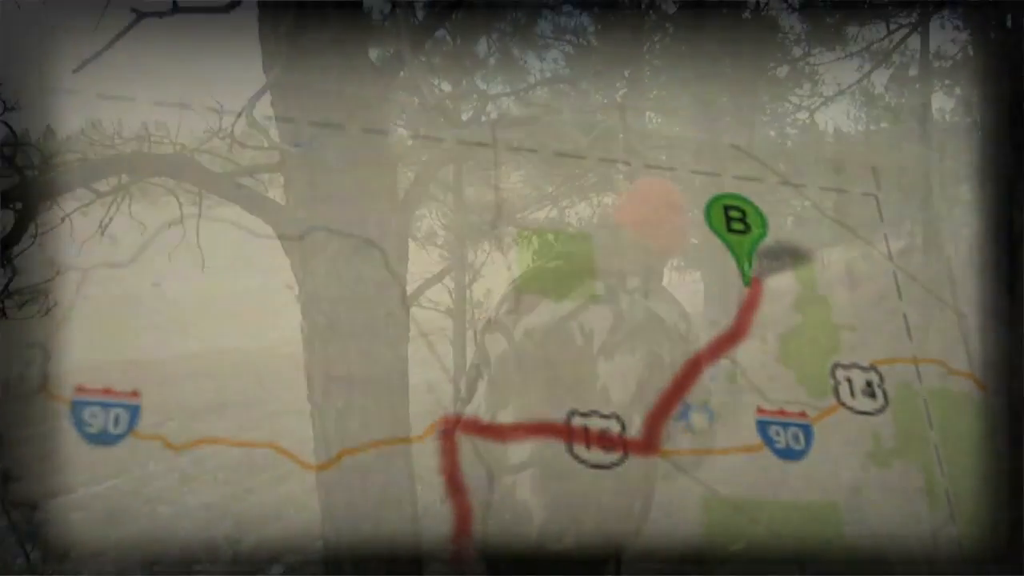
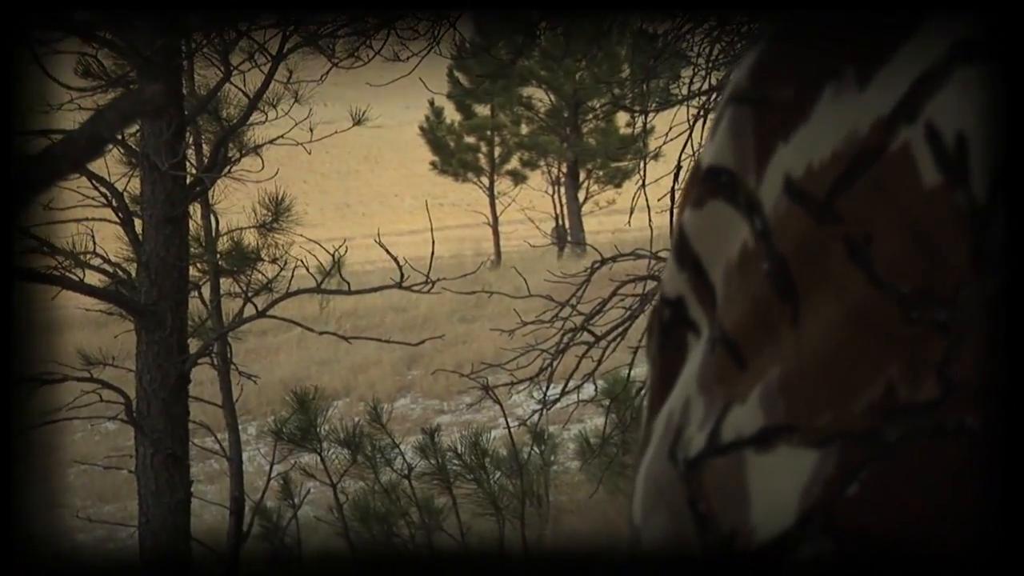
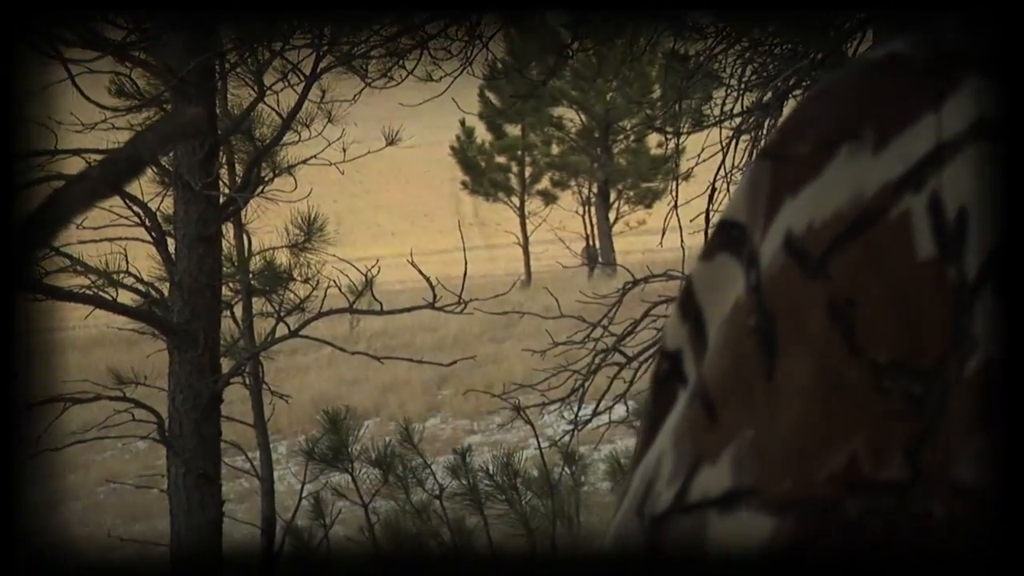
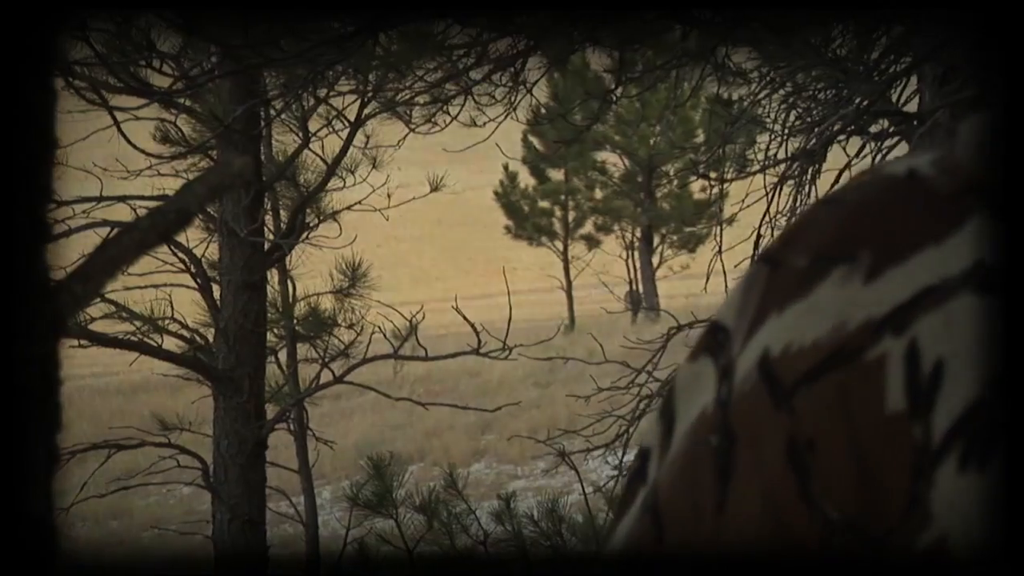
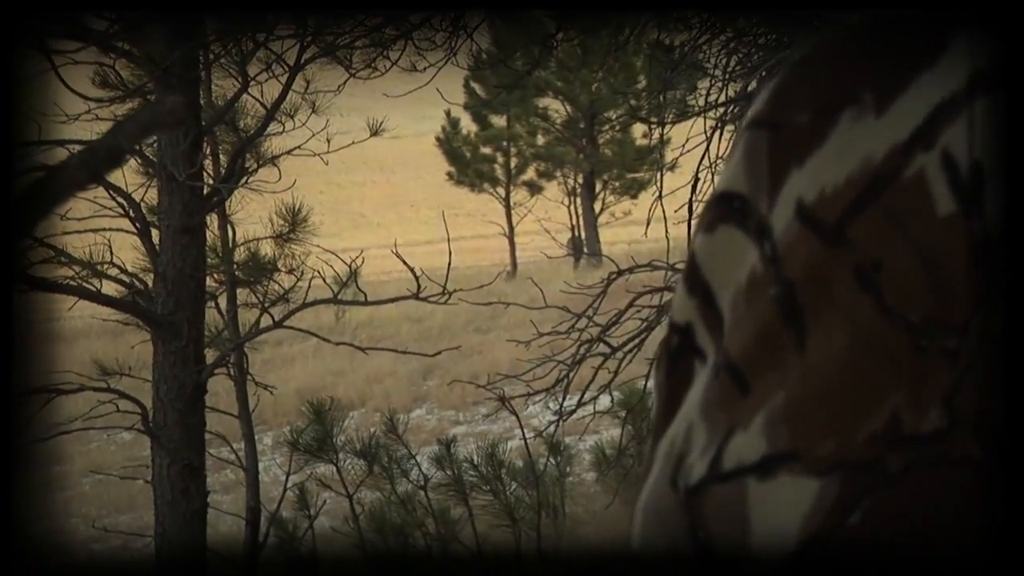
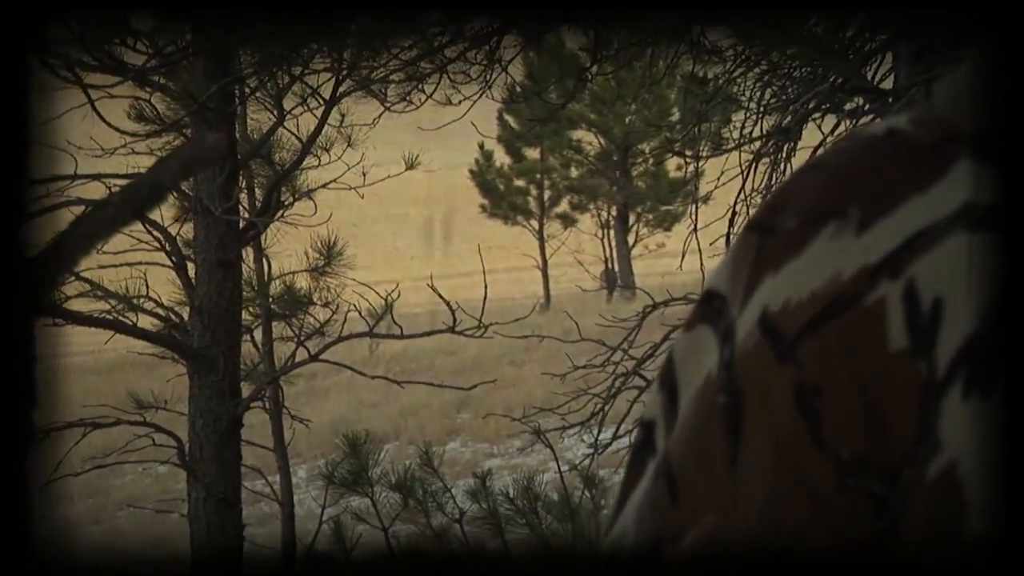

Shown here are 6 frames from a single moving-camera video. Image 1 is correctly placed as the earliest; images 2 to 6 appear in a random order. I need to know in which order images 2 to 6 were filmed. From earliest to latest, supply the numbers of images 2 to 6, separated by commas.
4, 6, 3, 5, 2
